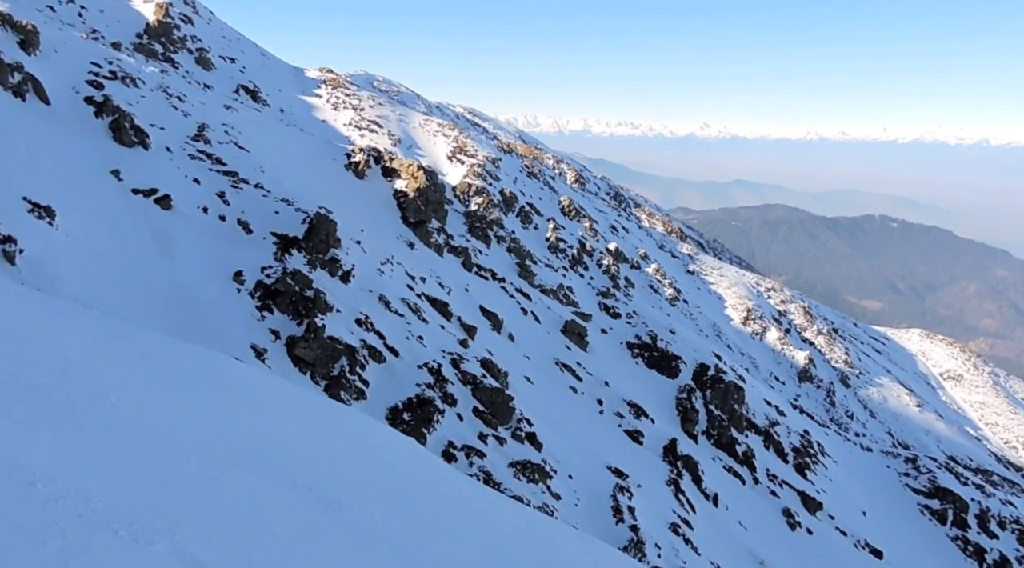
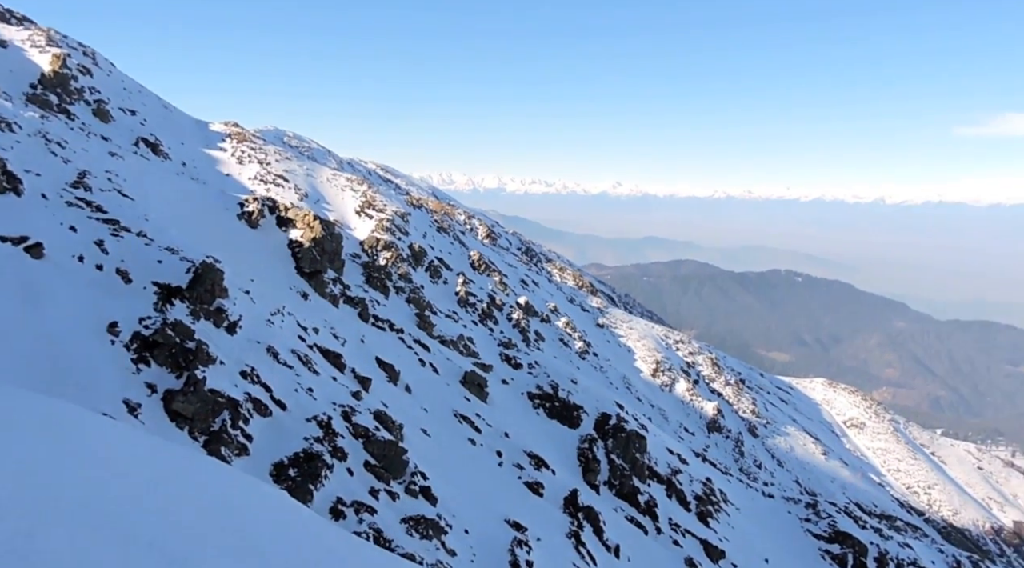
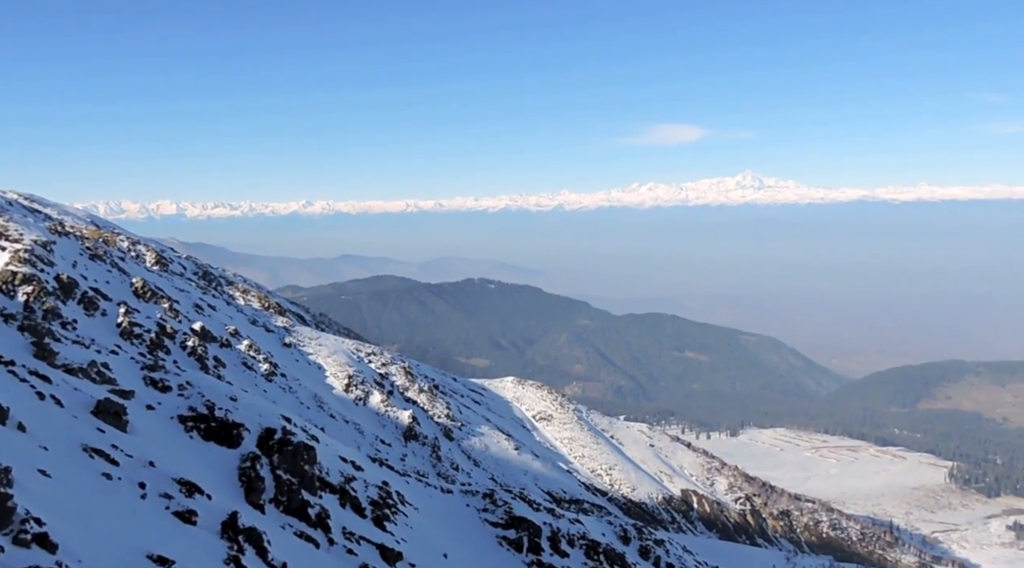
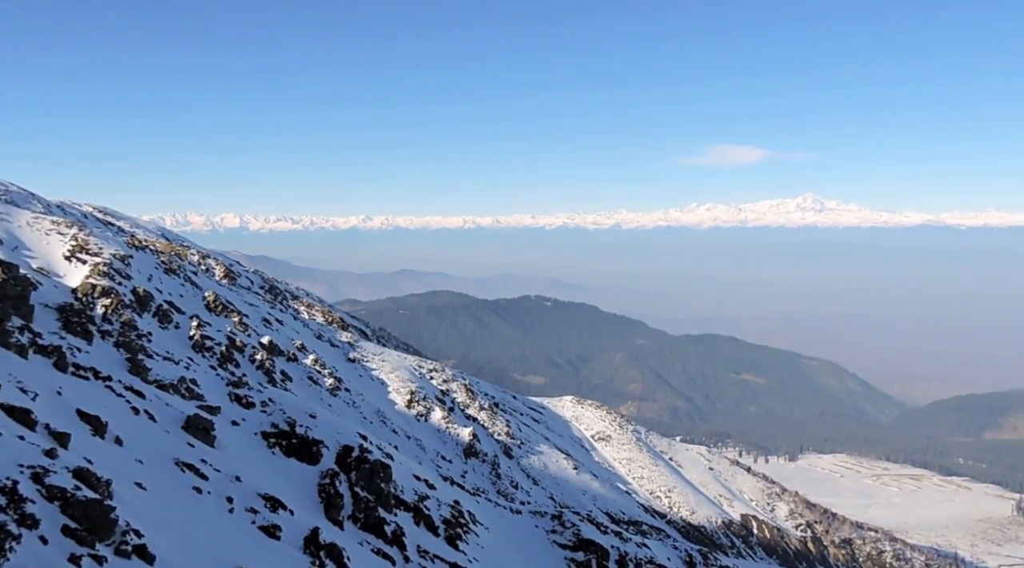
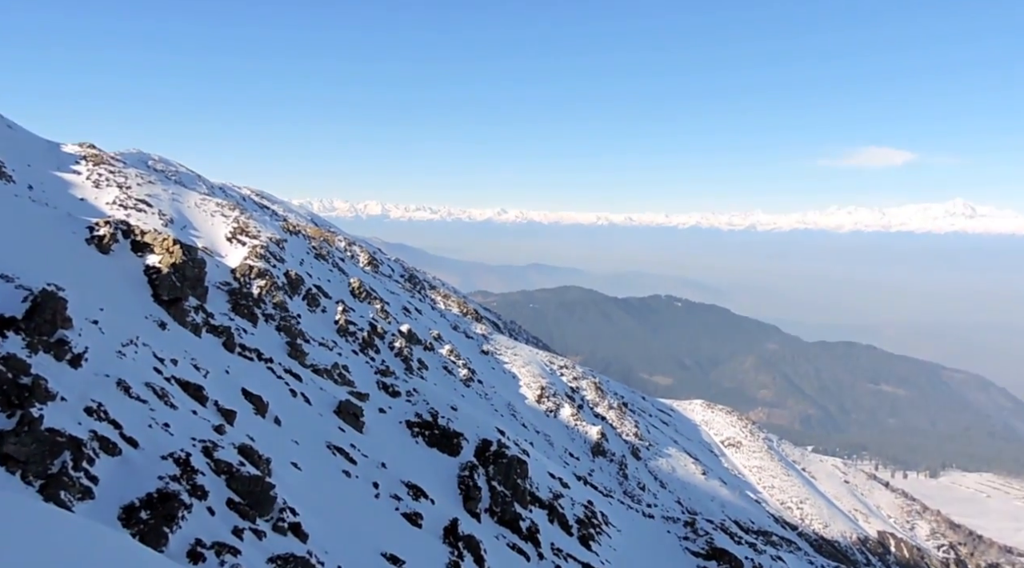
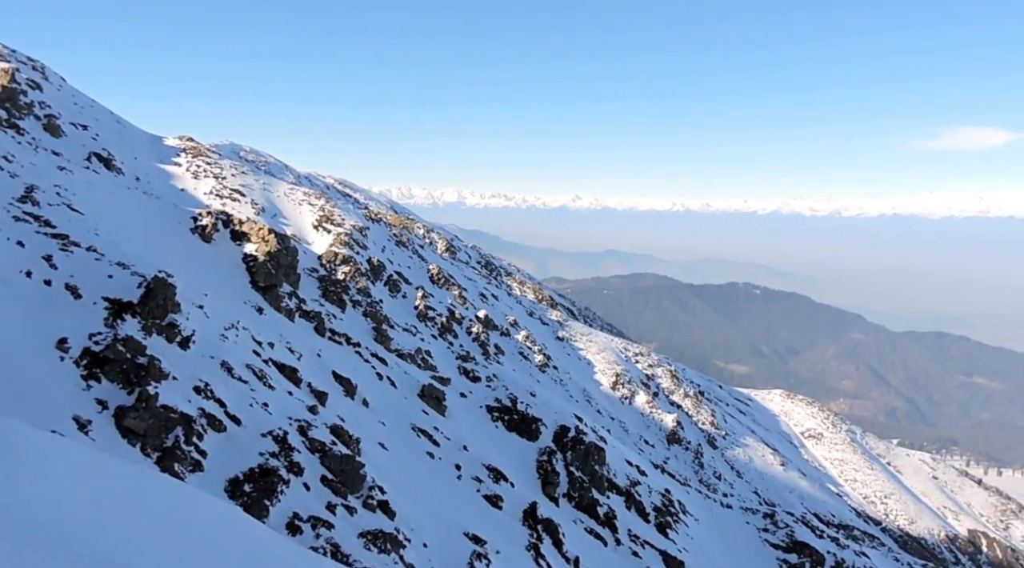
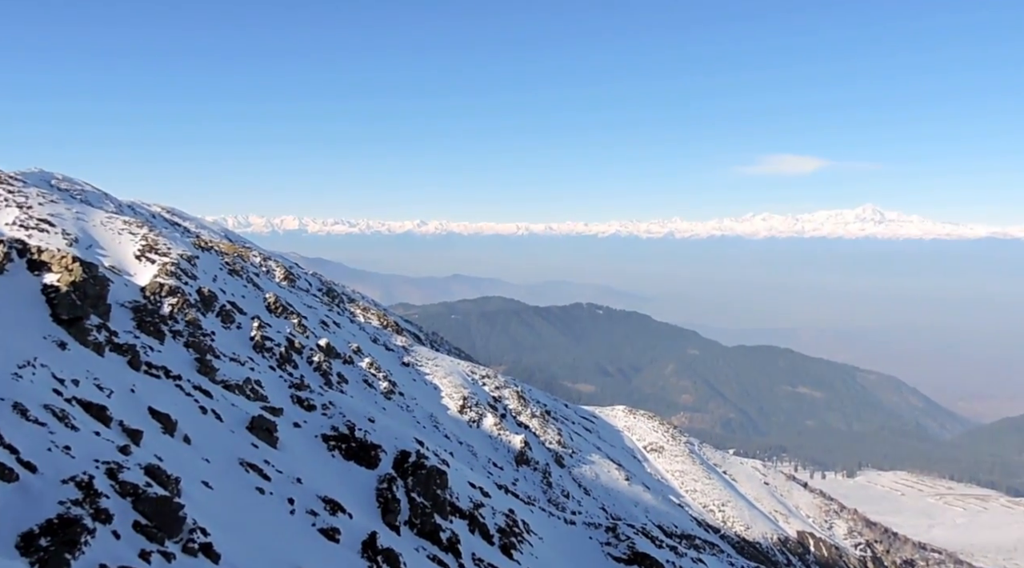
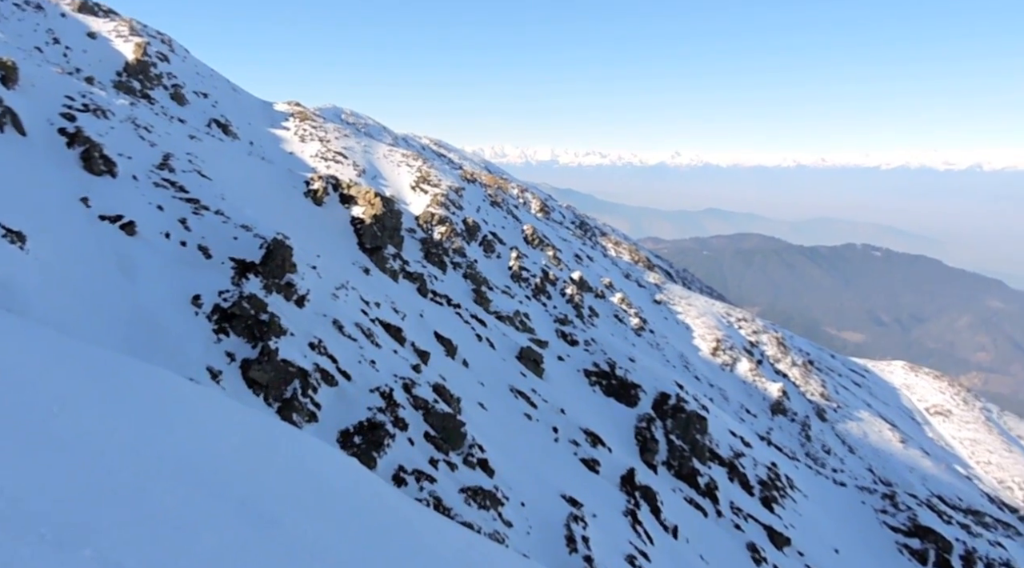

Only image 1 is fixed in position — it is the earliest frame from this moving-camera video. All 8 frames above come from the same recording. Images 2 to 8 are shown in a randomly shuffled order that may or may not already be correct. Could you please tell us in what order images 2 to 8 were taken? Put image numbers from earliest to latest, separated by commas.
8, 2, 6, 5, 7, 4, 3
